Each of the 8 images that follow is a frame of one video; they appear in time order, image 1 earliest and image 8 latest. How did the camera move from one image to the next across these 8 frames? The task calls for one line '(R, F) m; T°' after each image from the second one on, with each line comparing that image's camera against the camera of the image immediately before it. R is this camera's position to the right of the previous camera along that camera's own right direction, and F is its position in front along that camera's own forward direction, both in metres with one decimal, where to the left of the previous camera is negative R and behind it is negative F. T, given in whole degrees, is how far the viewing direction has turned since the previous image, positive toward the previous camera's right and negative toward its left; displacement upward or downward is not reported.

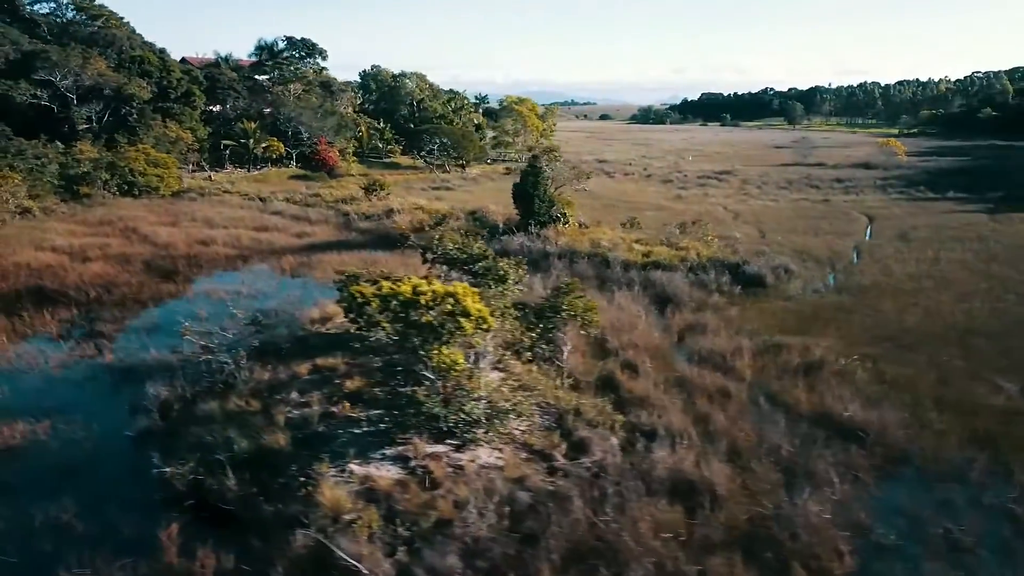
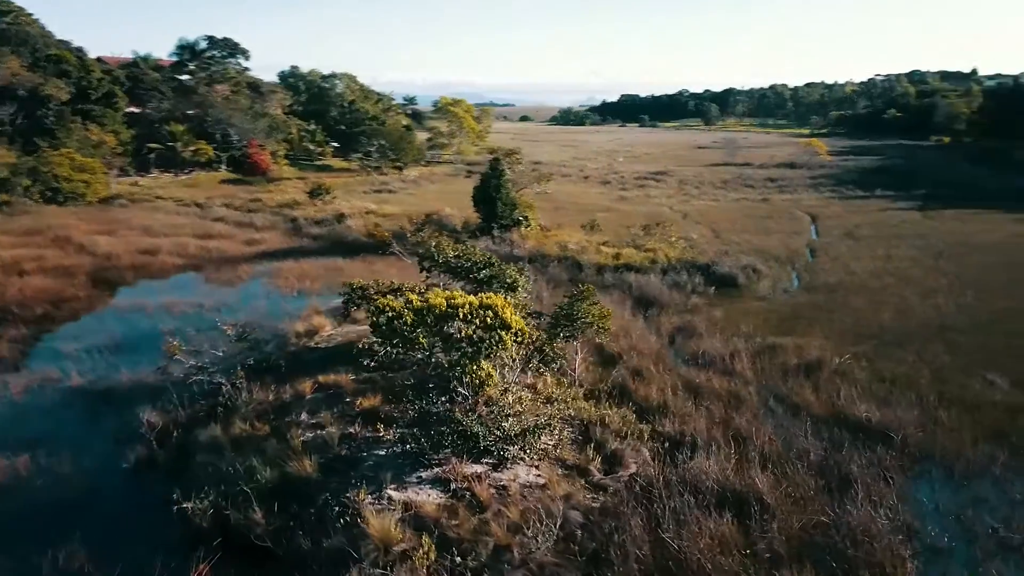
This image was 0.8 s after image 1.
(-1.5, +0.5) m; +5°
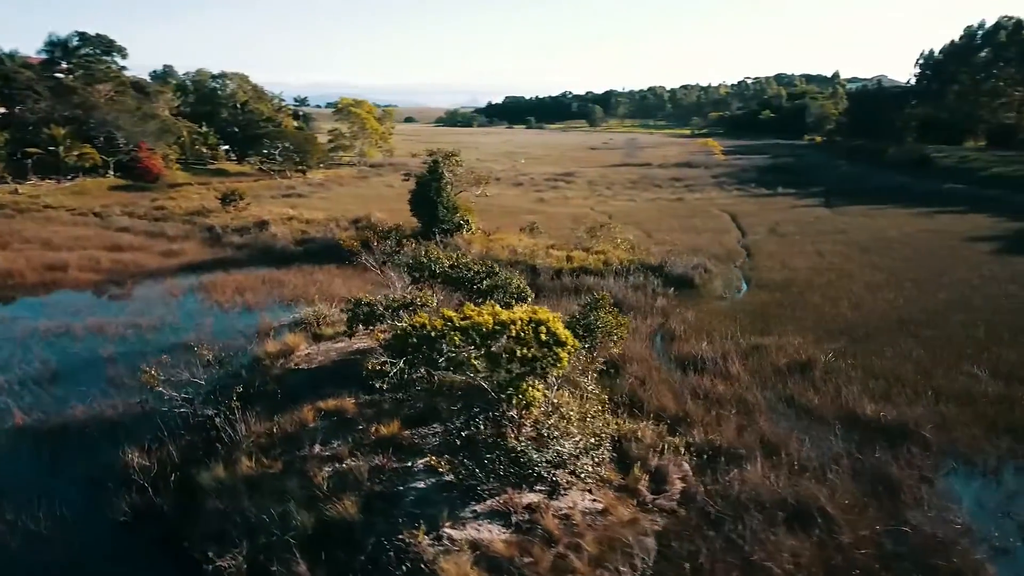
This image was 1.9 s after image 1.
(-2.0, +0.9) m; +8°
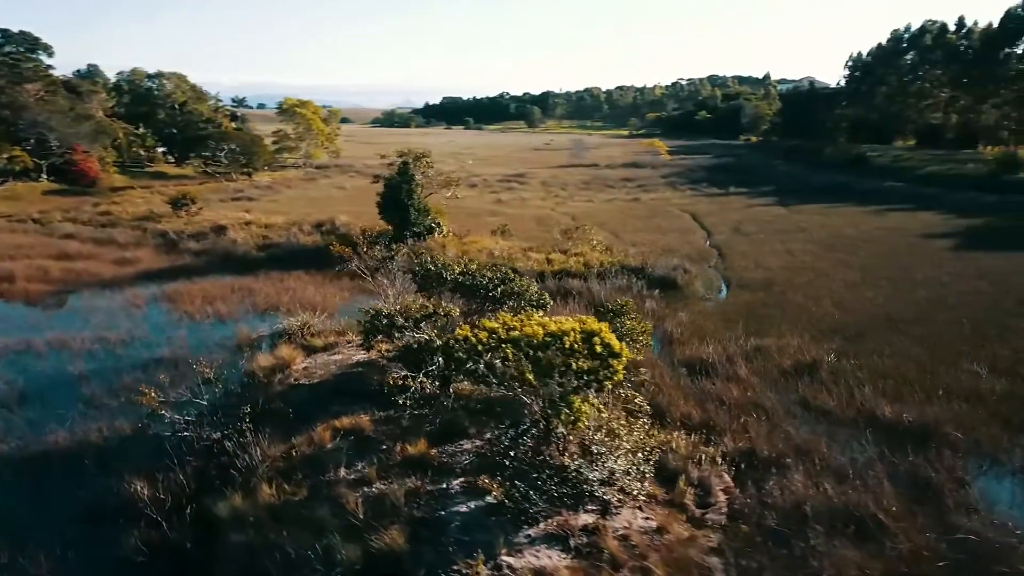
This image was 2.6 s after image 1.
(-1.3, +0.6) m; +4°
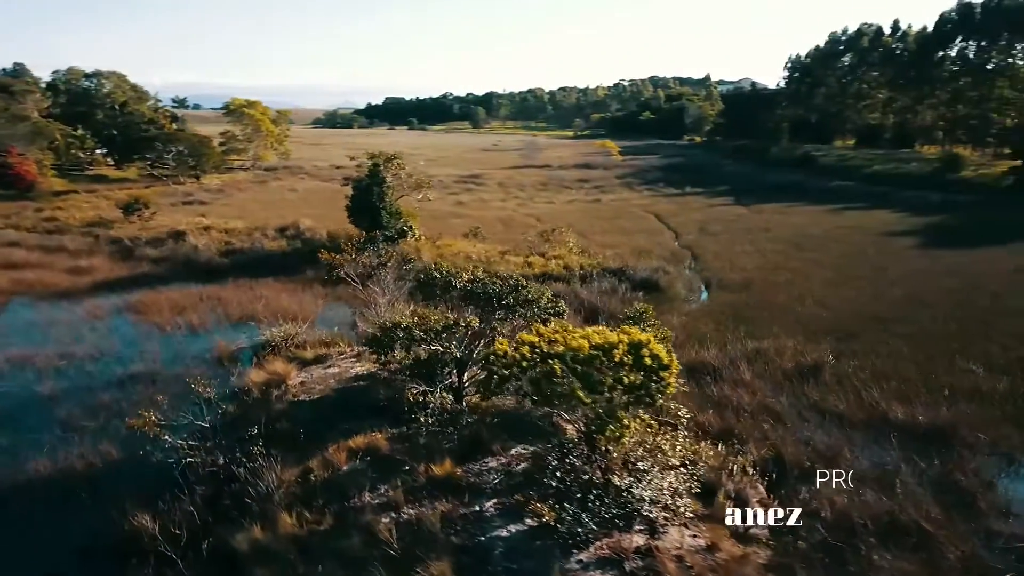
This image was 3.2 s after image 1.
(-1.1, +0.6) m; +4°
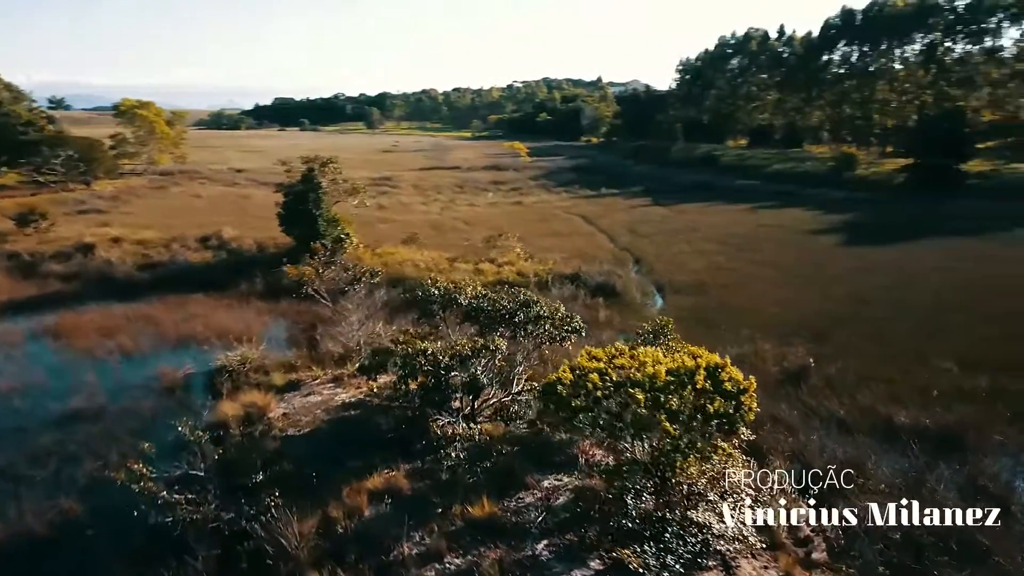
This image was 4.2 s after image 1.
(-1.7, +1.0) m; +7°
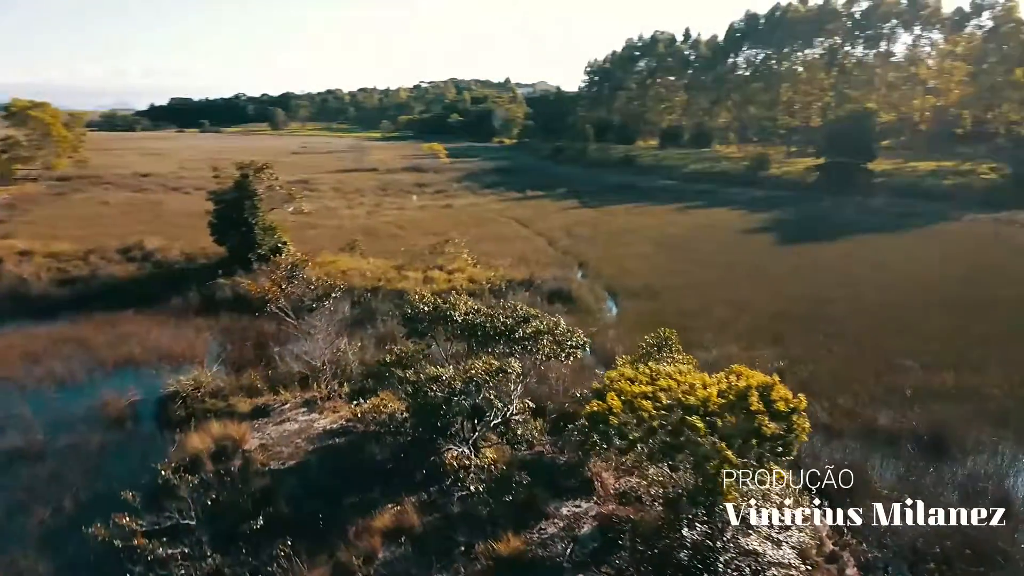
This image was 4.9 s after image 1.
(-1.2, +0.7) m; +6°
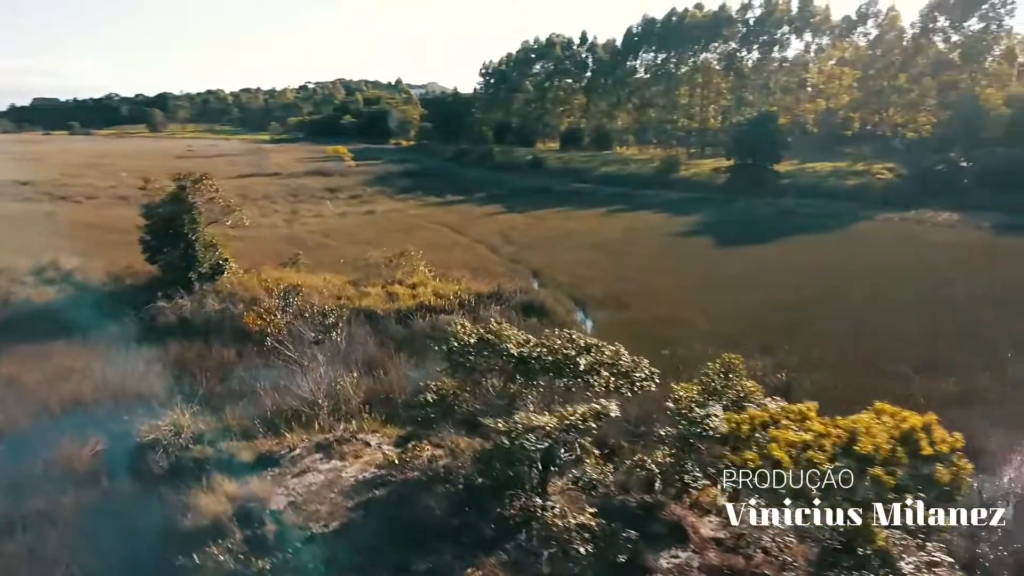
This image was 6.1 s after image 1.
(-2.1, +1.1) m; +8°
